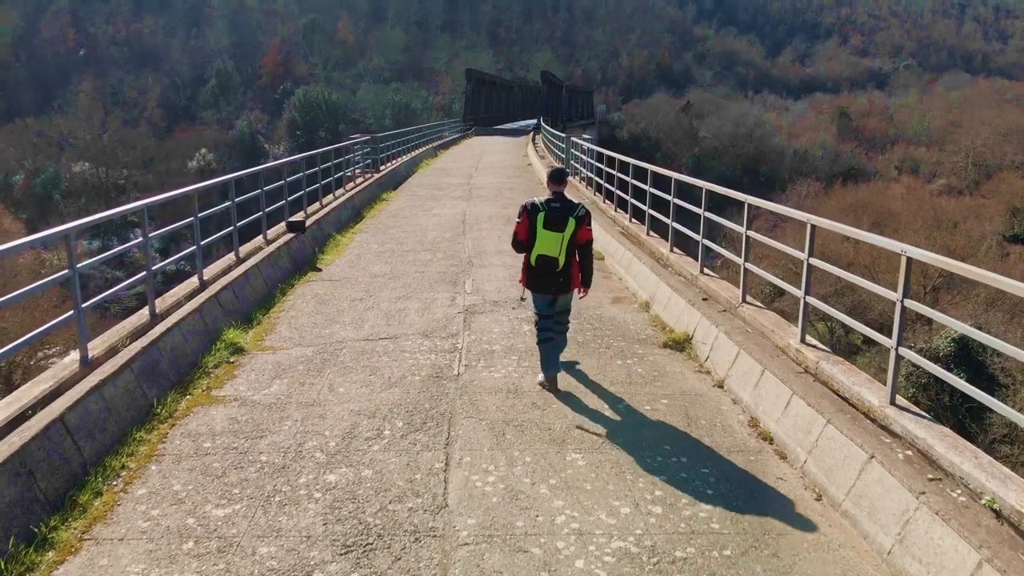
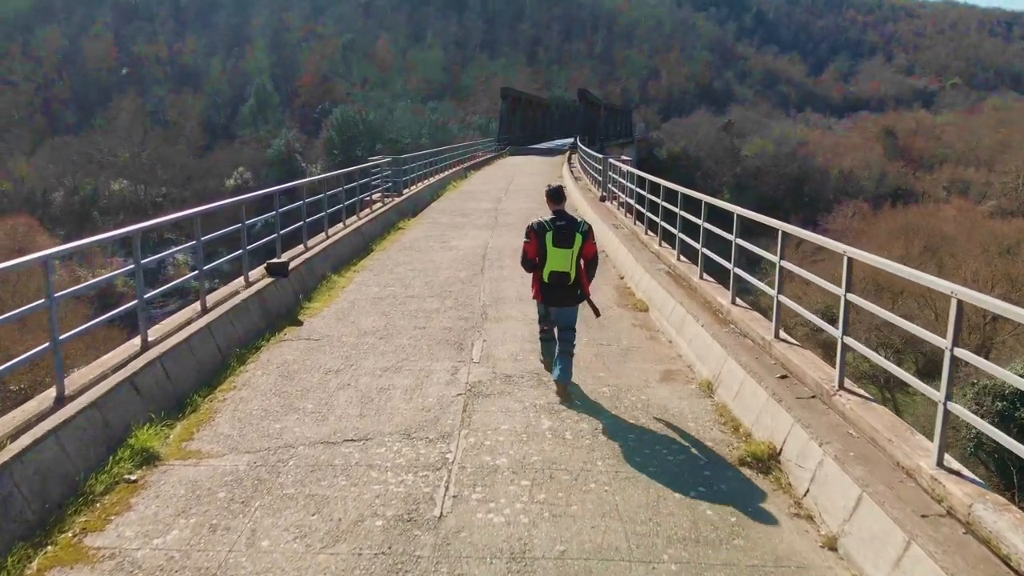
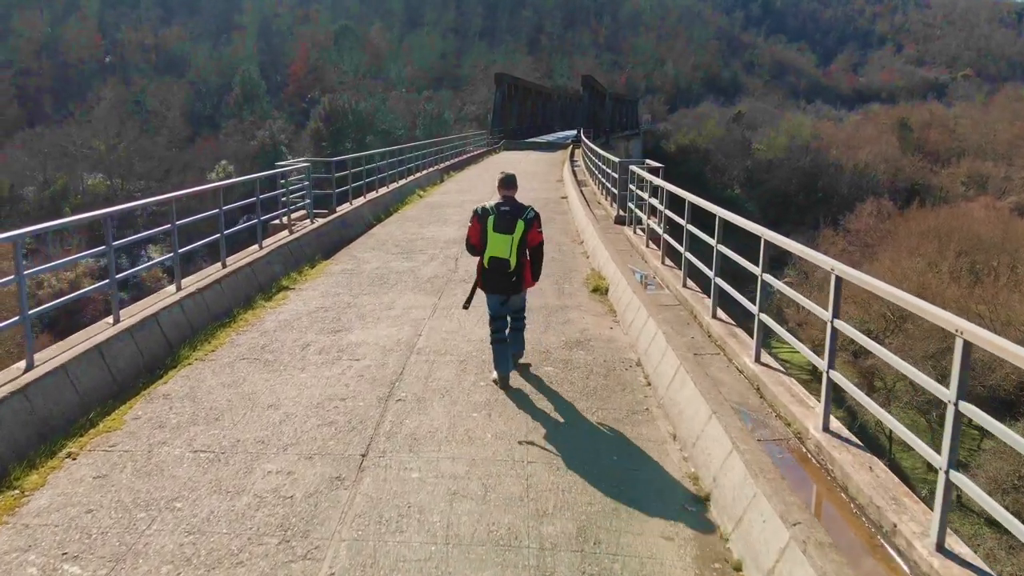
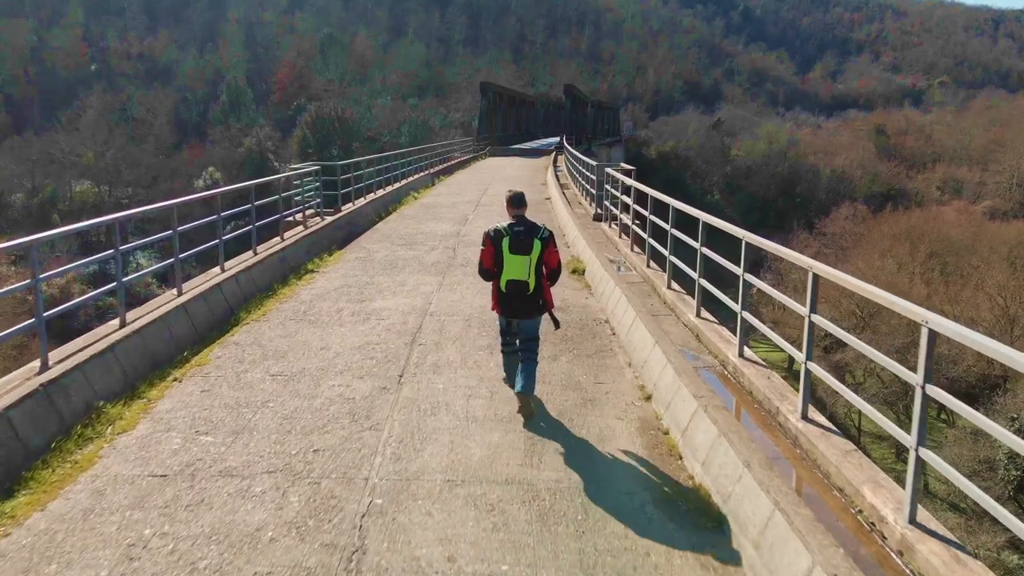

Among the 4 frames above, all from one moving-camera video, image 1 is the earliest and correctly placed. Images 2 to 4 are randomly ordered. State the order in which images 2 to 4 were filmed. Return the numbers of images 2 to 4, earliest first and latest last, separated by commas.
2, 4, 3
